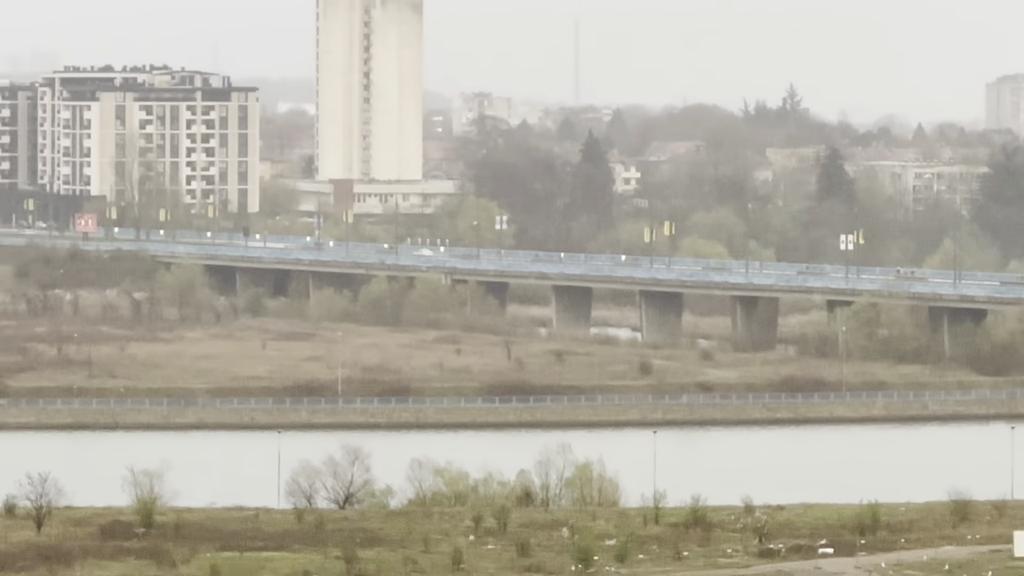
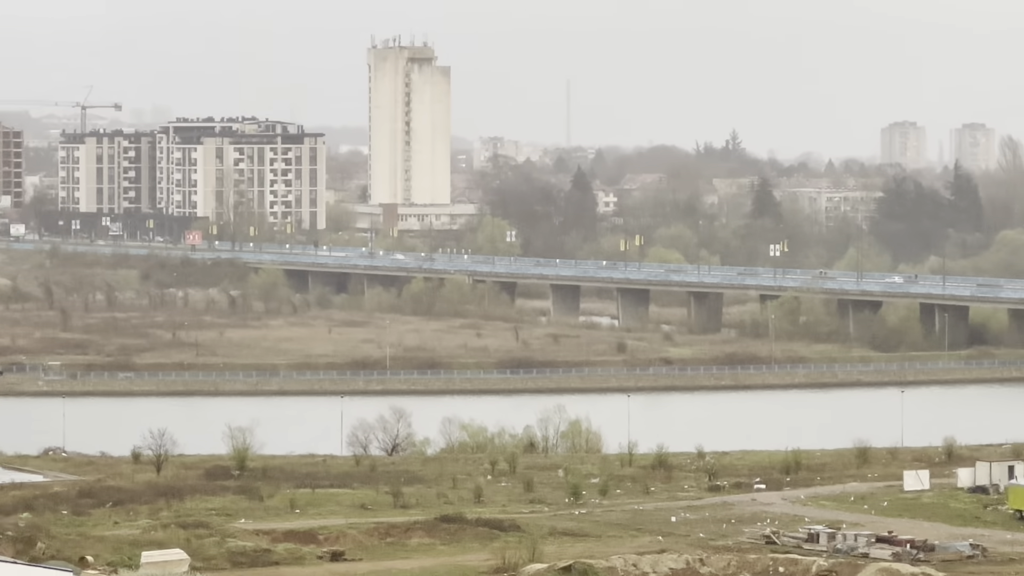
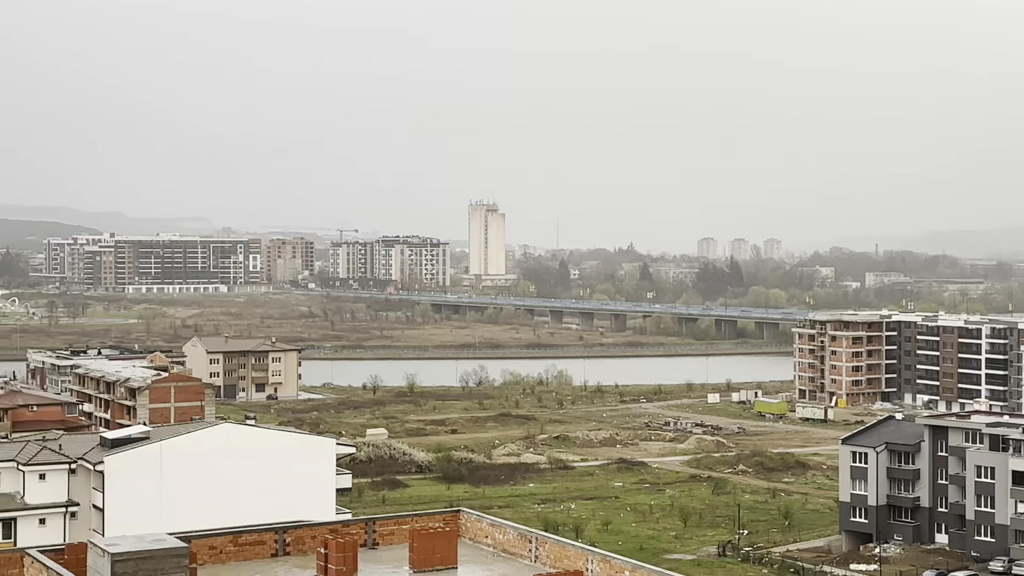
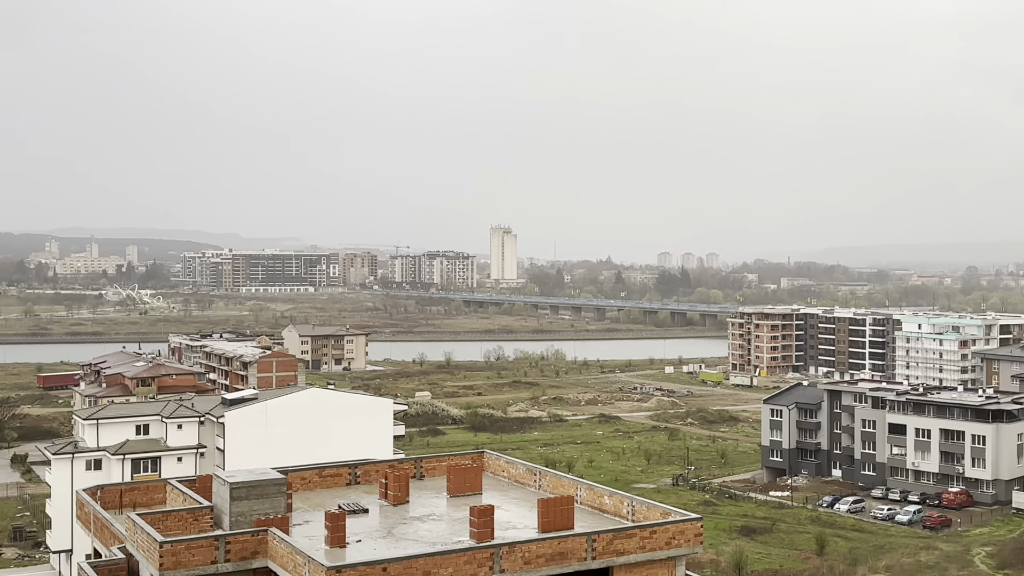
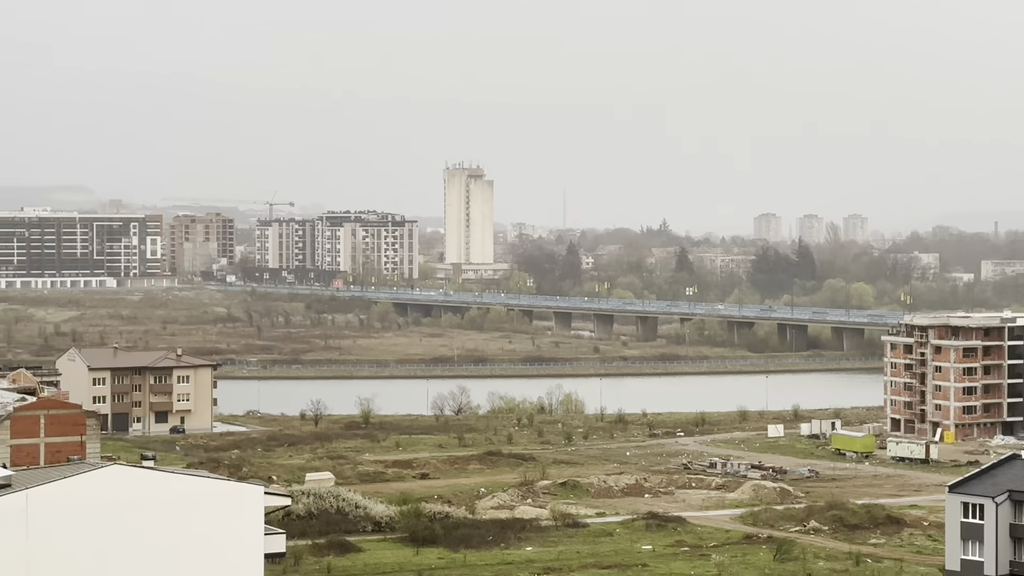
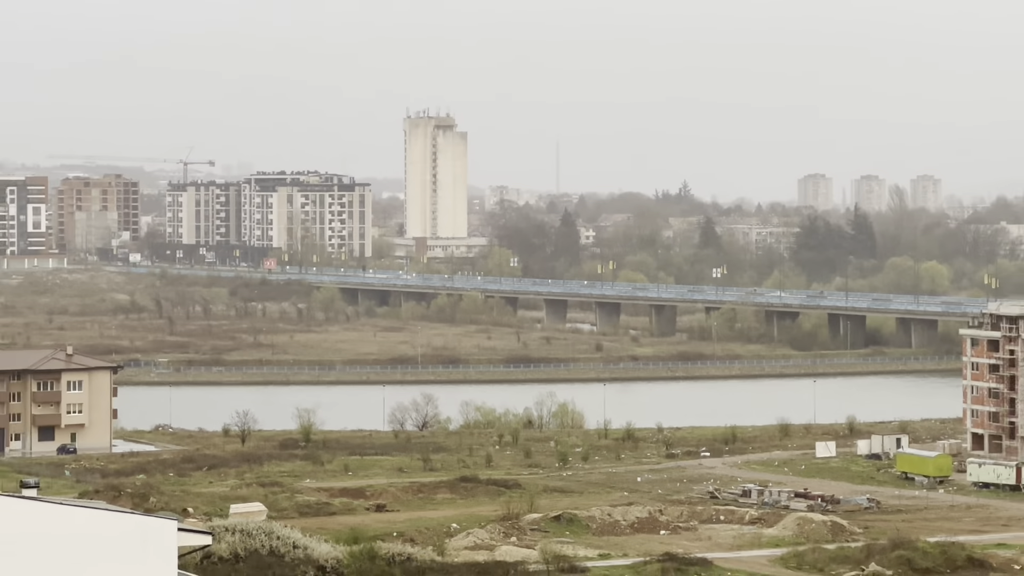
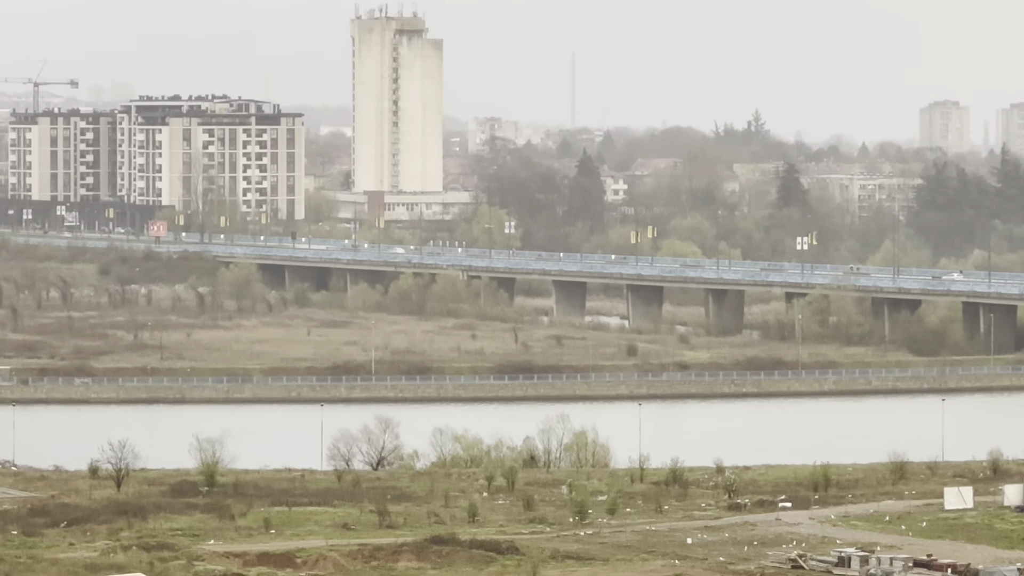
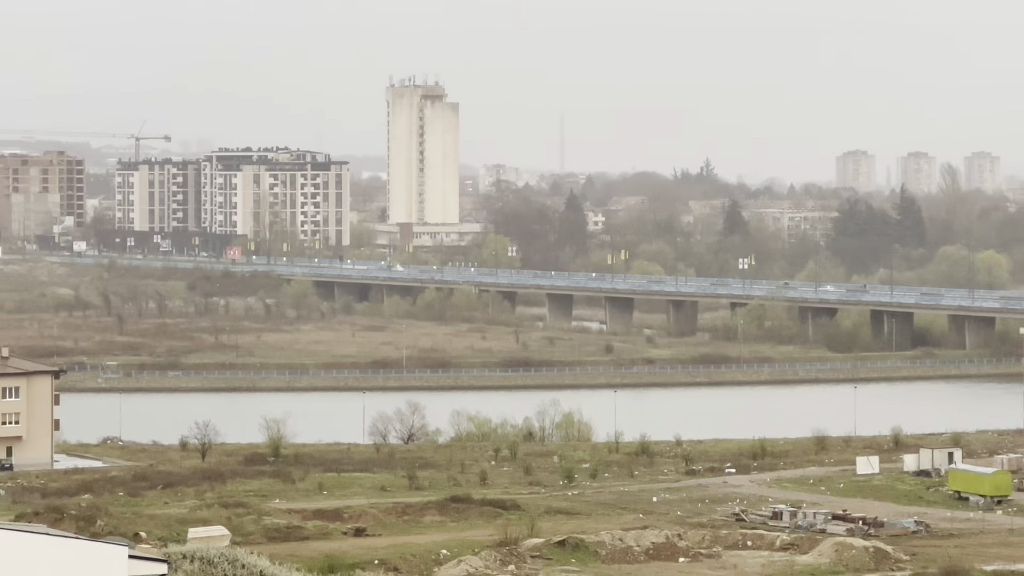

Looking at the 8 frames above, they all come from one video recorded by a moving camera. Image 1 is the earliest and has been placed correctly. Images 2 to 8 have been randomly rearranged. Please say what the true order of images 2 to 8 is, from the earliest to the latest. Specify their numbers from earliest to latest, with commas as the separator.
7, 2, 8, 6, 5, 3, 4
